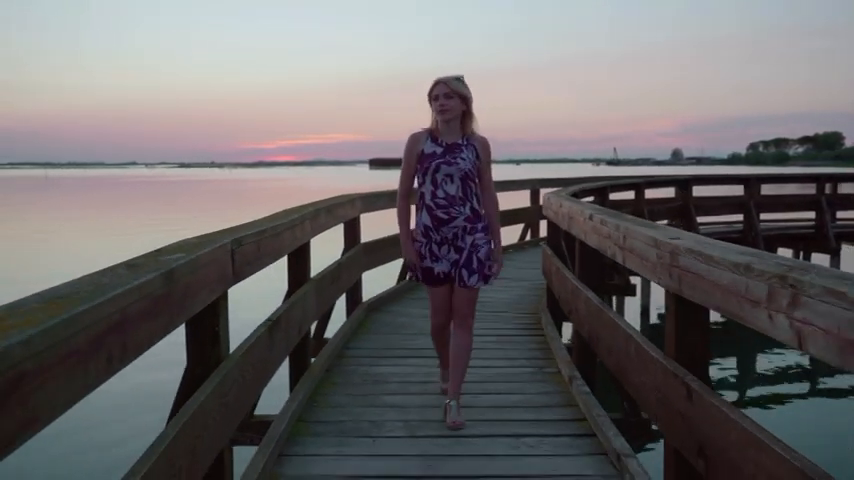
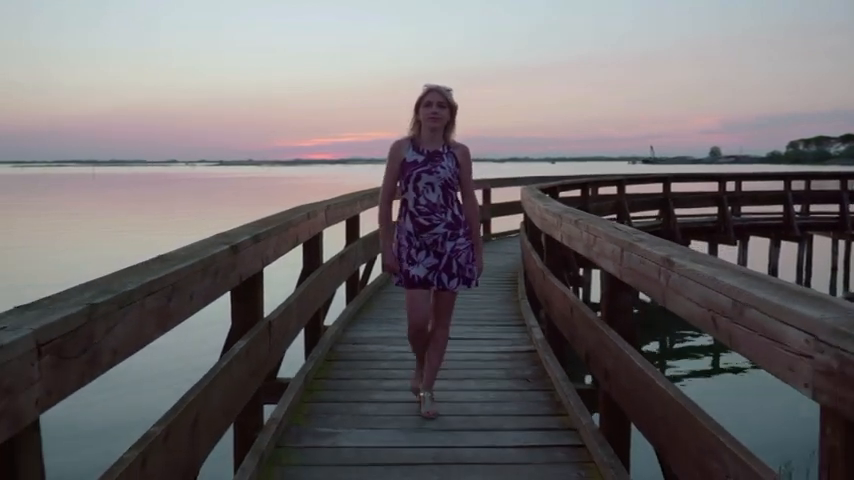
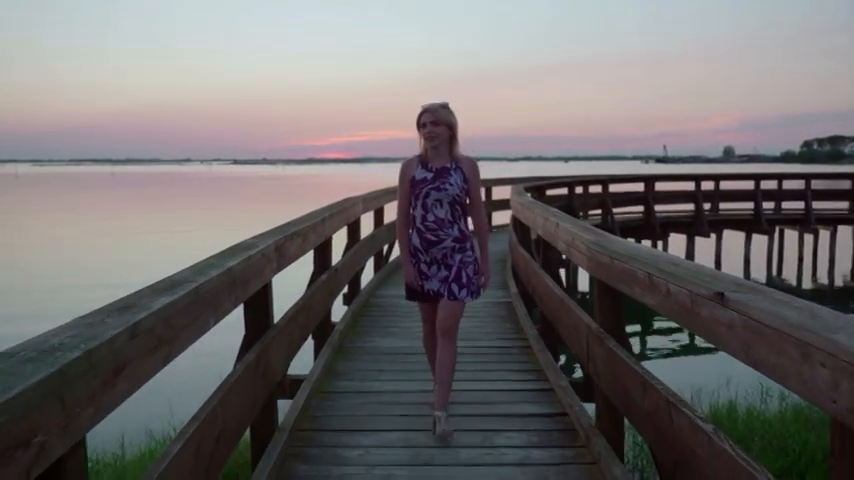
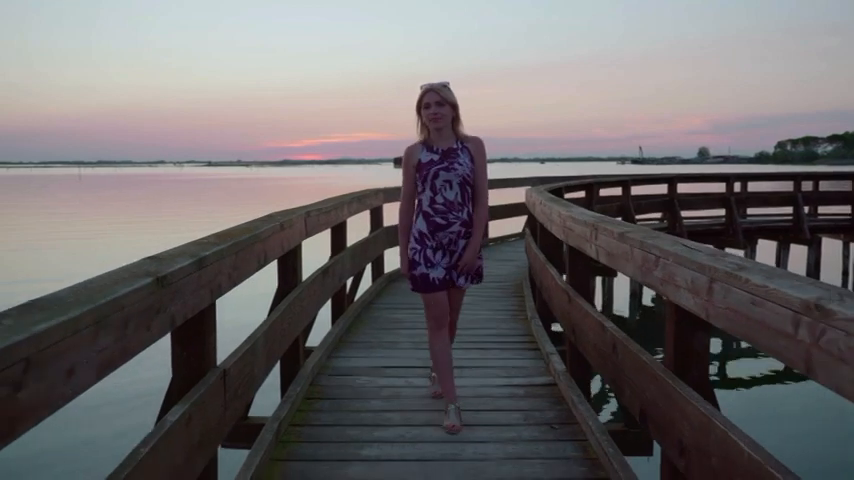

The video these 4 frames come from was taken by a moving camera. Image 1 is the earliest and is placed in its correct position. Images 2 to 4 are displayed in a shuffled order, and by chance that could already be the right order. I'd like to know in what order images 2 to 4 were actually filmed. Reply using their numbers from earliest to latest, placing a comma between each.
4, 2, 3
